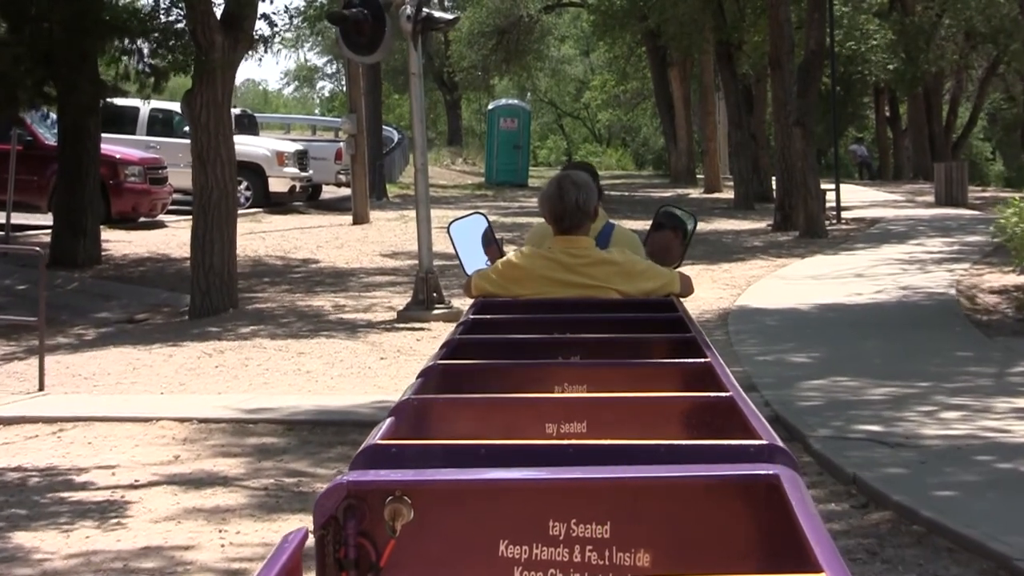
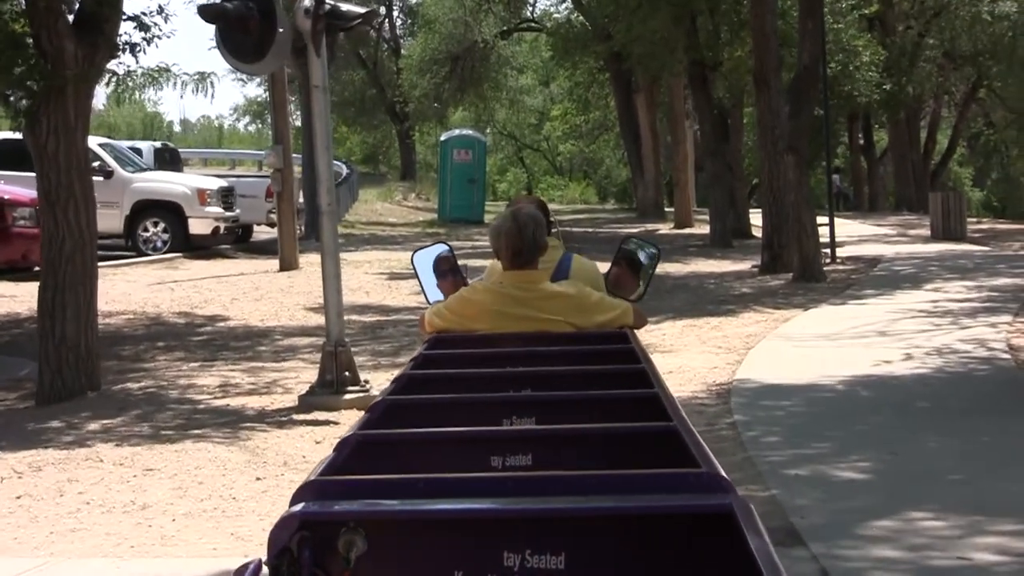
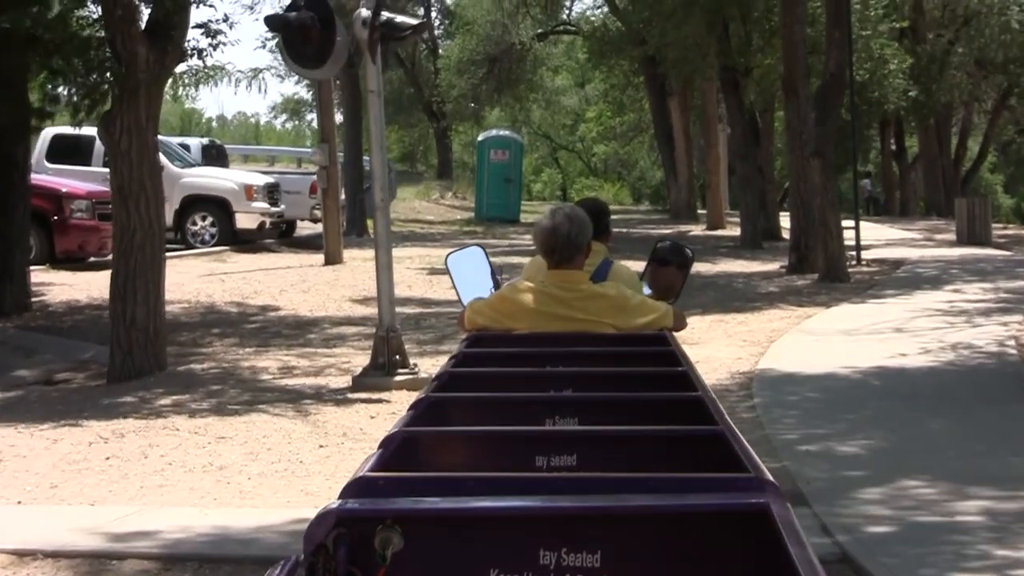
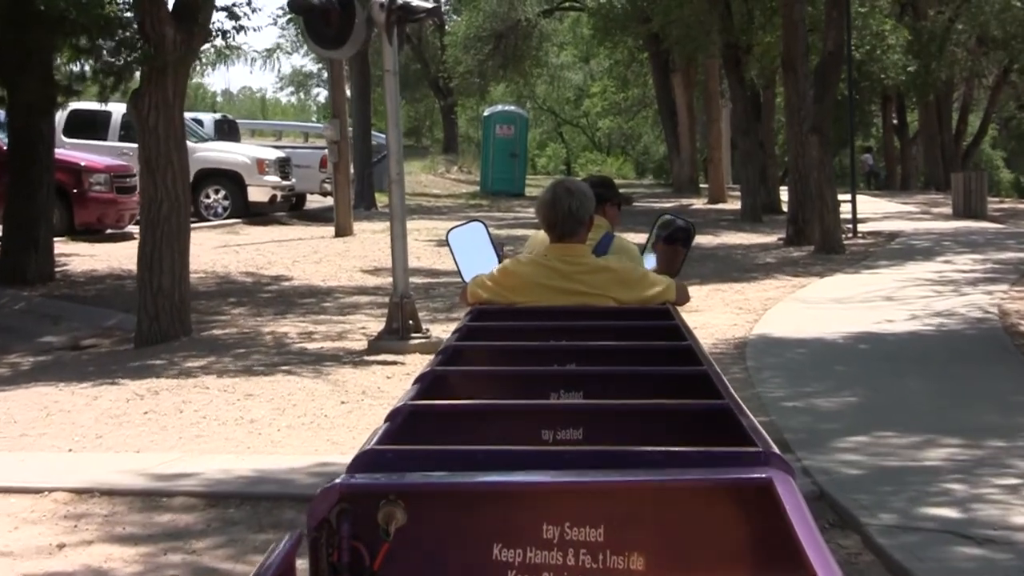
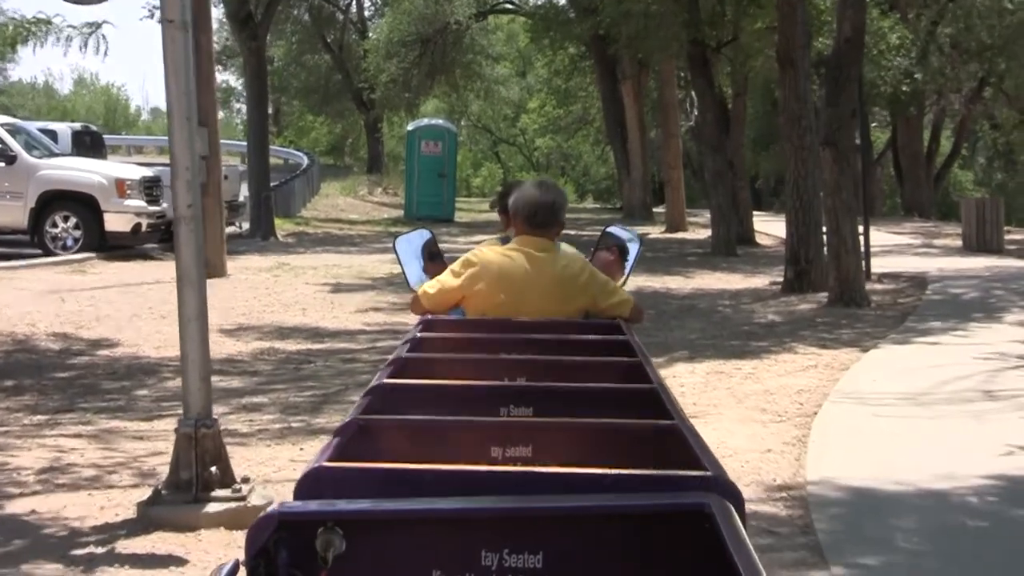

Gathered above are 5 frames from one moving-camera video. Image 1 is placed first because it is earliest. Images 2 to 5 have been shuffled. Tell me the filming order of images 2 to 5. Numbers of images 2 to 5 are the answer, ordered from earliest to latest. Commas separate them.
4, 3, 2, 5
